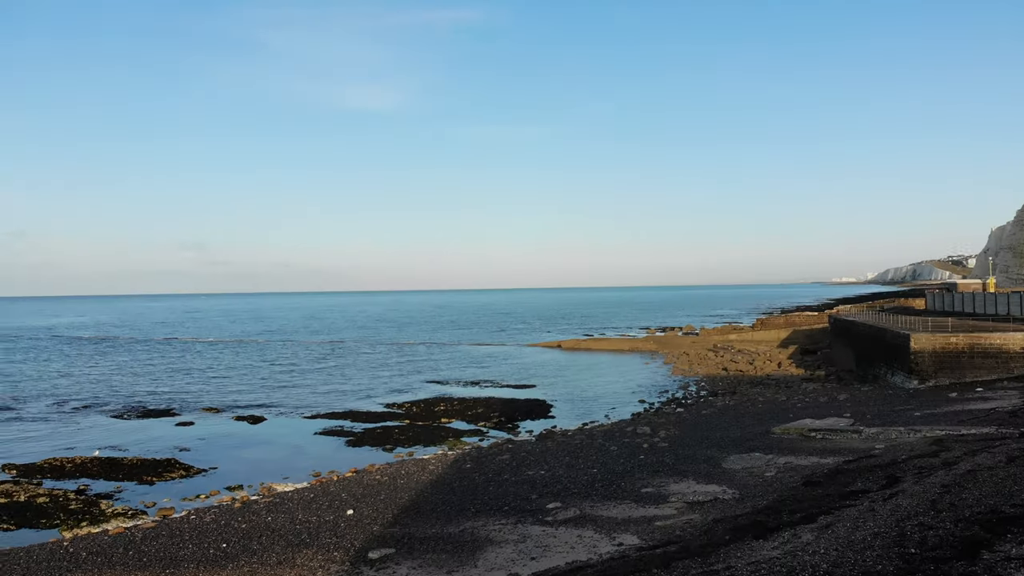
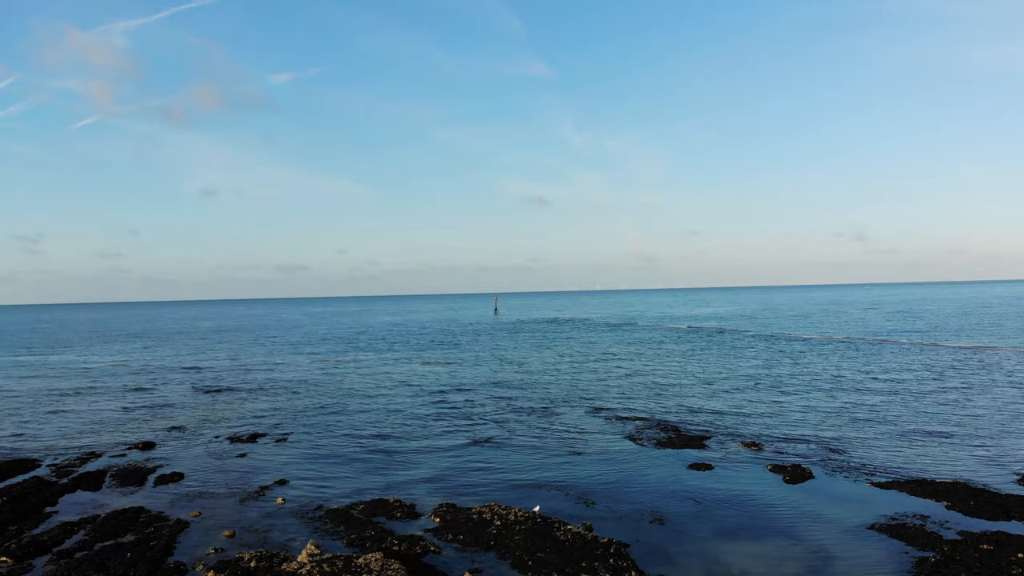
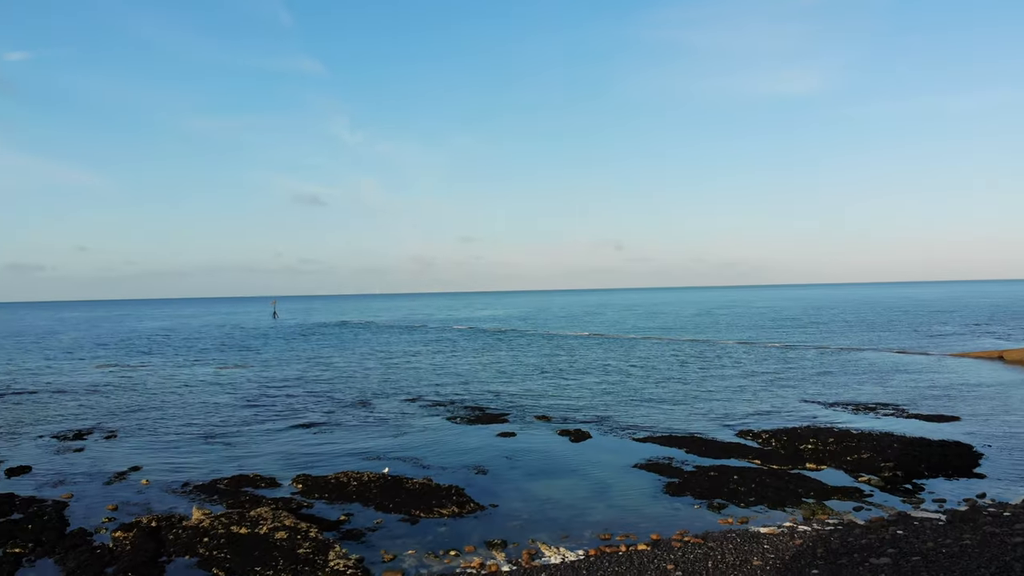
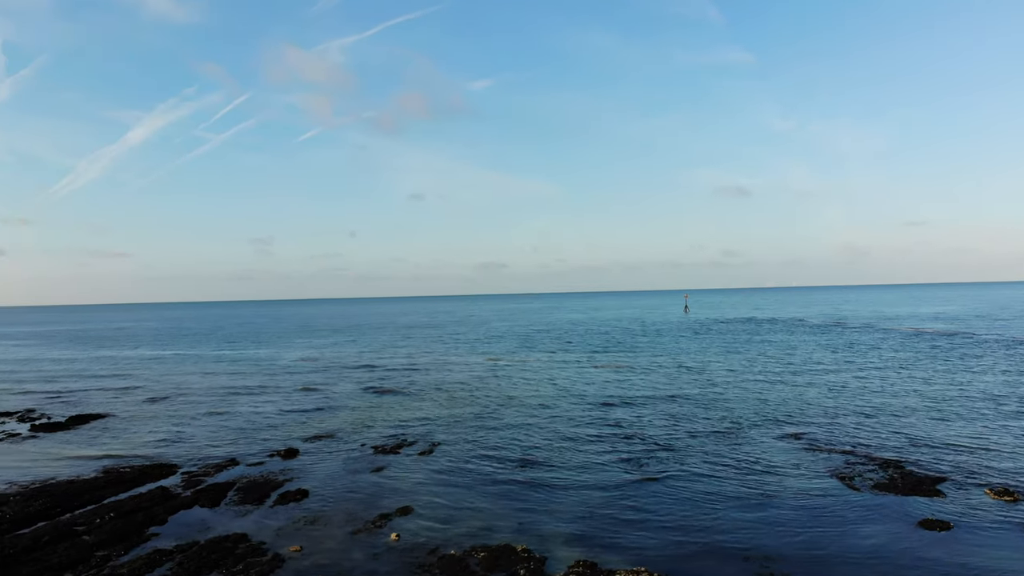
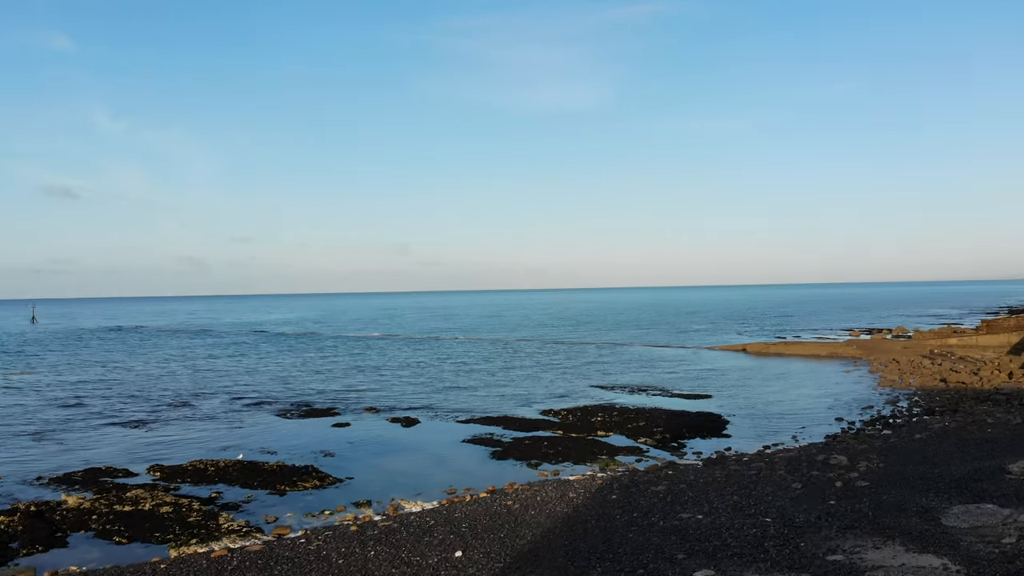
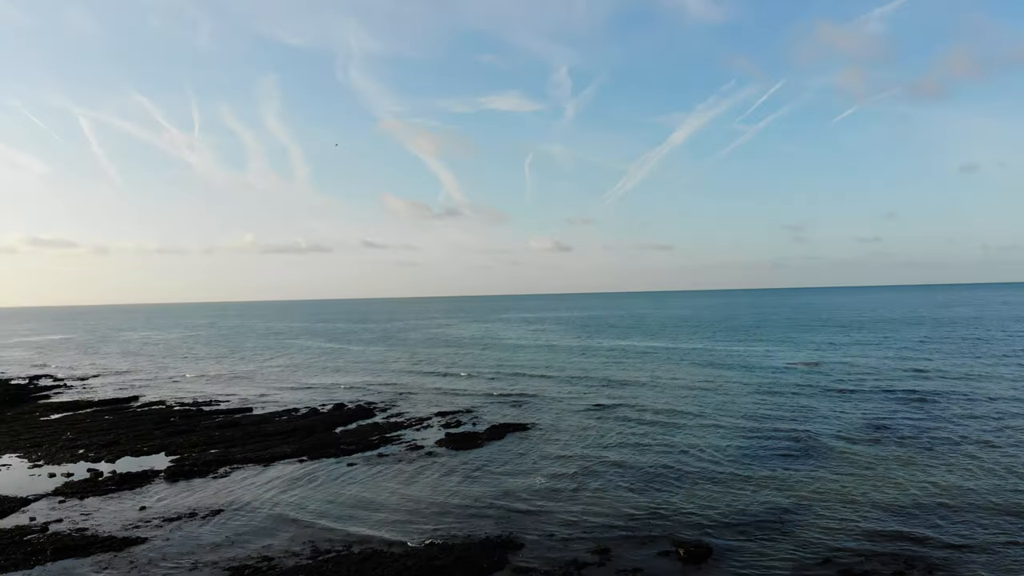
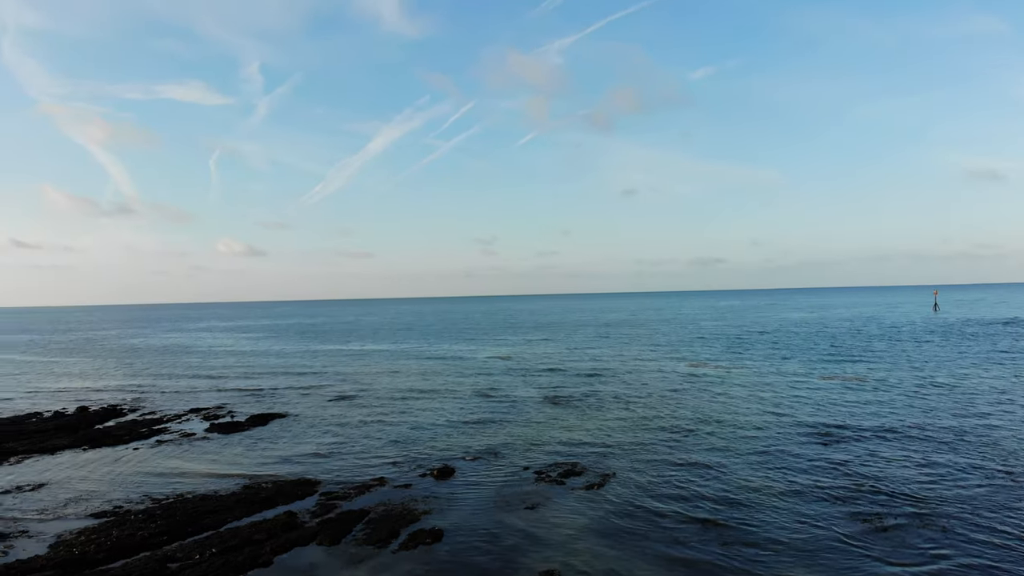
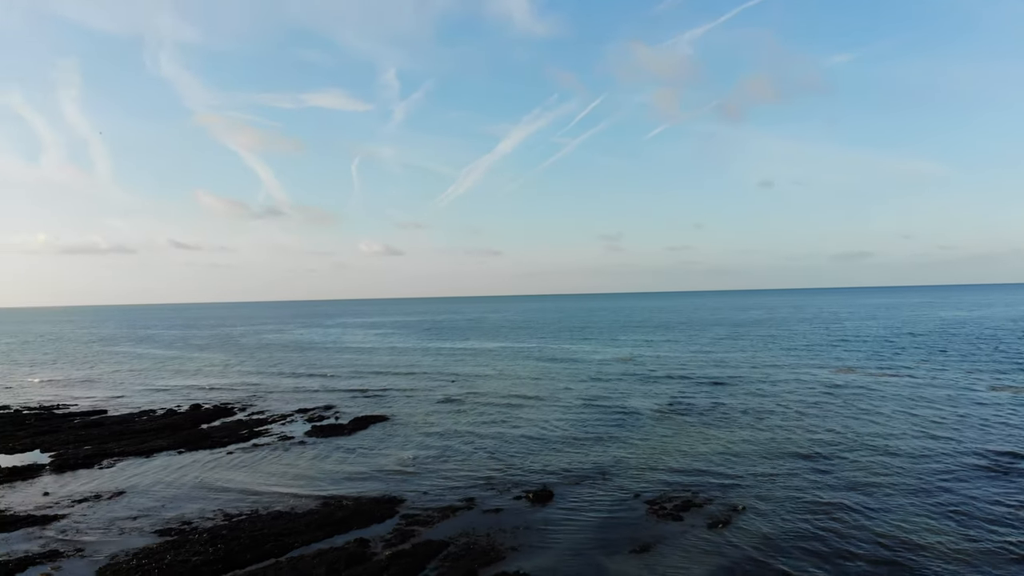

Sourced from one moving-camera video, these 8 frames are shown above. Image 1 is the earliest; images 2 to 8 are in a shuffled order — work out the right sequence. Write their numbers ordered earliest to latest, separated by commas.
5, 3, 2, 4, 7, 8, 6
